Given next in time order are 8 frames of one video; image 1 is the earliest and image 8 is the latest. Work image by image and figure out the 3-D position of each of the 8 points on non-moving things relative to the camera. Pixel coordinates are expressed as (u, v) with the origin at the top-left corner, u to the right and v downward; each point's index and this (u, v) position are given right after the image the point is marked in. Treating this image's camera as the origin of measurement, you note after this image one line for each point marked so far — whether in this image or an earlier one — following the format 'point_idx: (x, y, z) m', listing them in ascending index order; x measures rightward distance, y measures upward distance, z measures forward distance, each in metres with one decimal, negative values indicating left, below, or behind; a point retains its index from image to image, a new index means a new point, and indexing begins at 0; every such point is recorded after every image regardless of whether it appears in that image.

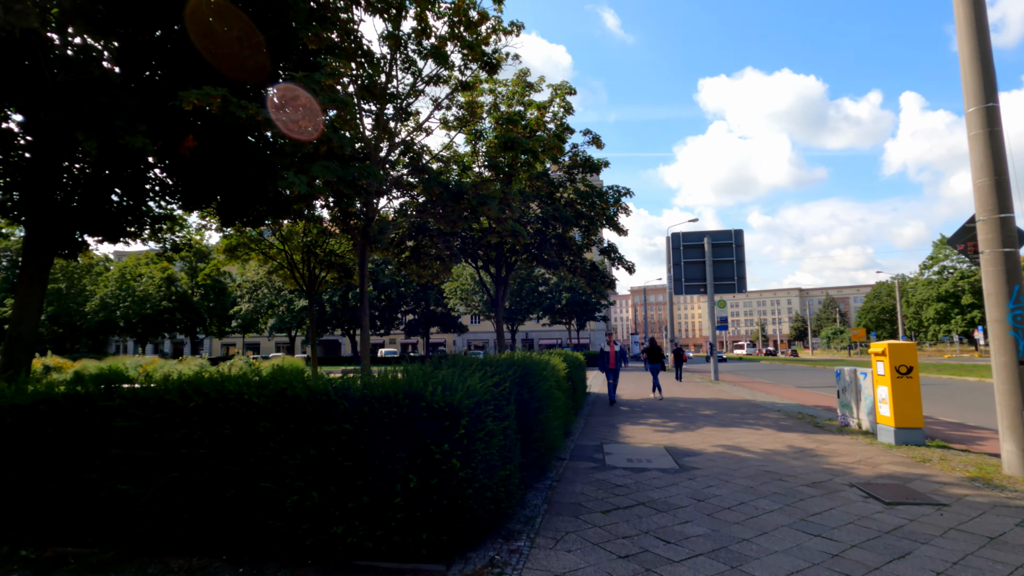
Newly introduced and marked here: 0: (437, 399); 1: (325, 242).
0: (-0.5, -0.7, +3.3) m
1: (-5.3, +1.3, +15.1) m
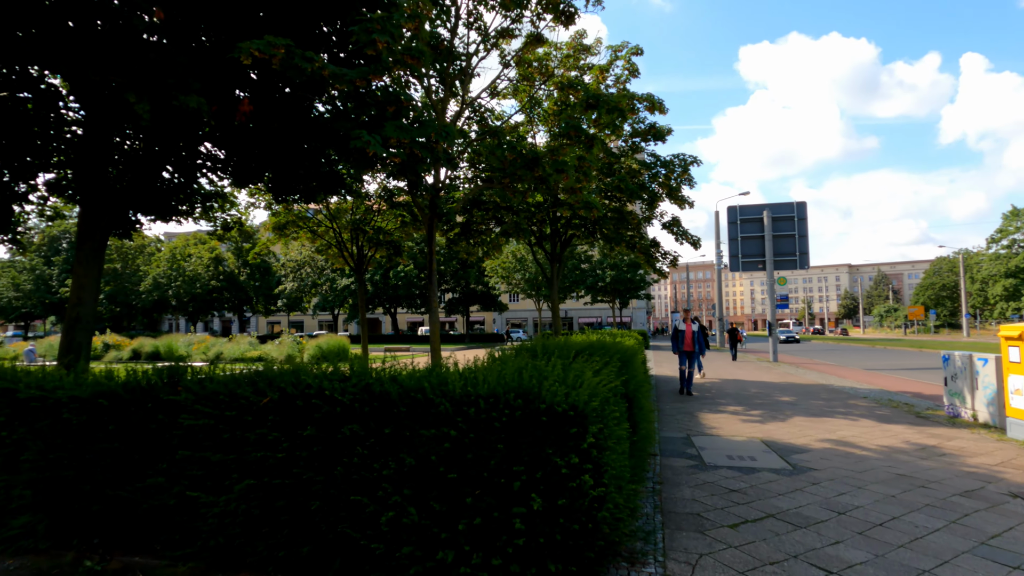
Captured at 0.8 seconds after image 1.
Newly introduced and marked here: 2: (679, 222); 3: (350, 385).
0: (+0.3, -0.6, +2.7) m
1: (-3.9, +1.9, +14.7) m
2: (+4.3, +1.7, +13.7) m
3: (-0.9, -0.6, +3.1) m
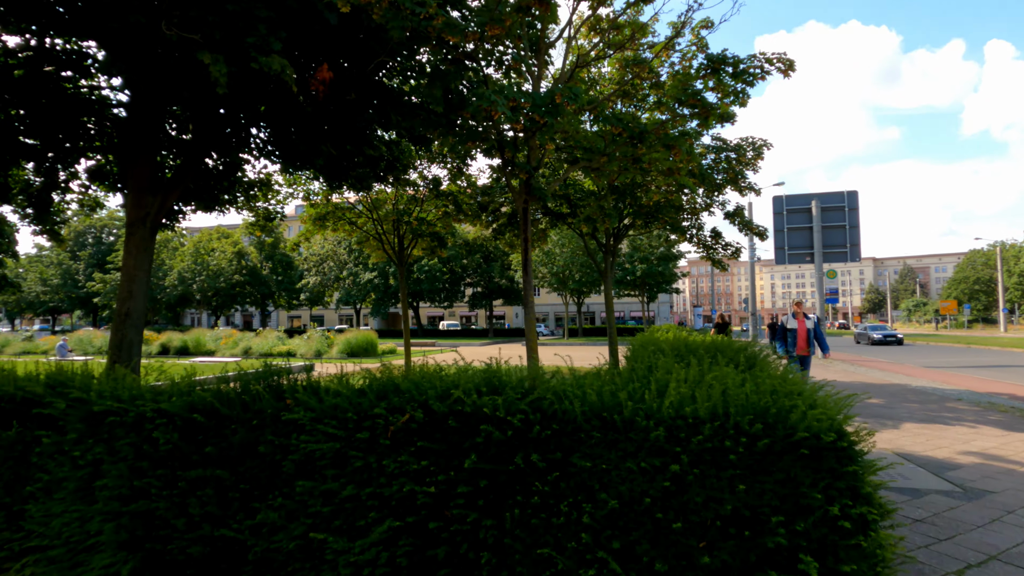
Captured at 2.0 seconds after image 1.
0: (+1.2, -0.5, +2.0) m
1: (-2.6, +2.1, +14.0) m
2: (+5.5, +1.8, +12.8) m
3: (0.0, -0.5, +2.4) m
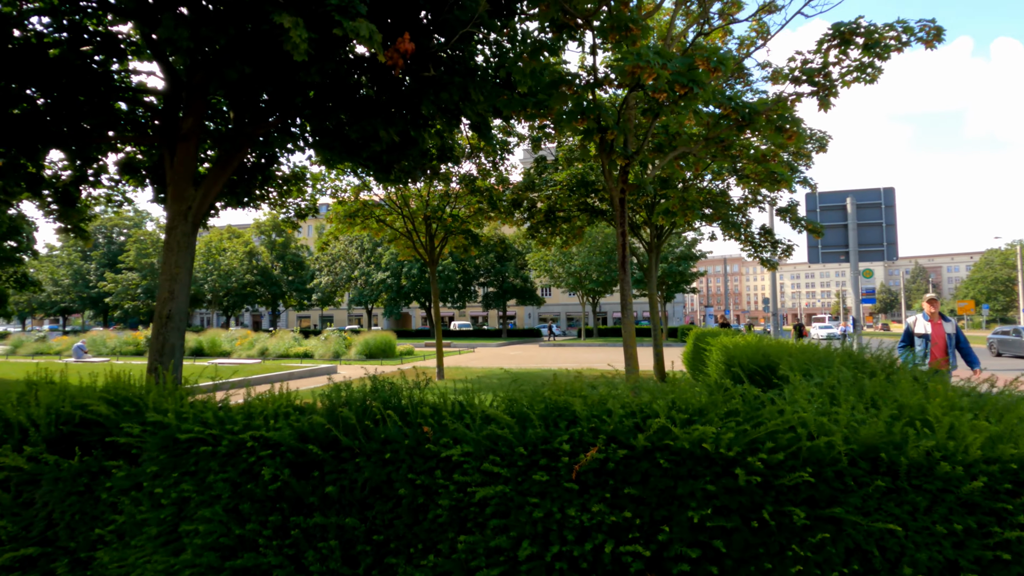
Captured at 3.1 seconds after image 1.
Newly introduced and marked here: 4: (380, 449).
0: (+2.0, -0.5, +1.4) m
1: (-1.7, +2.1, +13.5) m
2: (+6.4, +1.8, +12.2) m
3: (+0.9, -0.5, +1.9) m
4: (-0.5, -0.7, +2.2) m
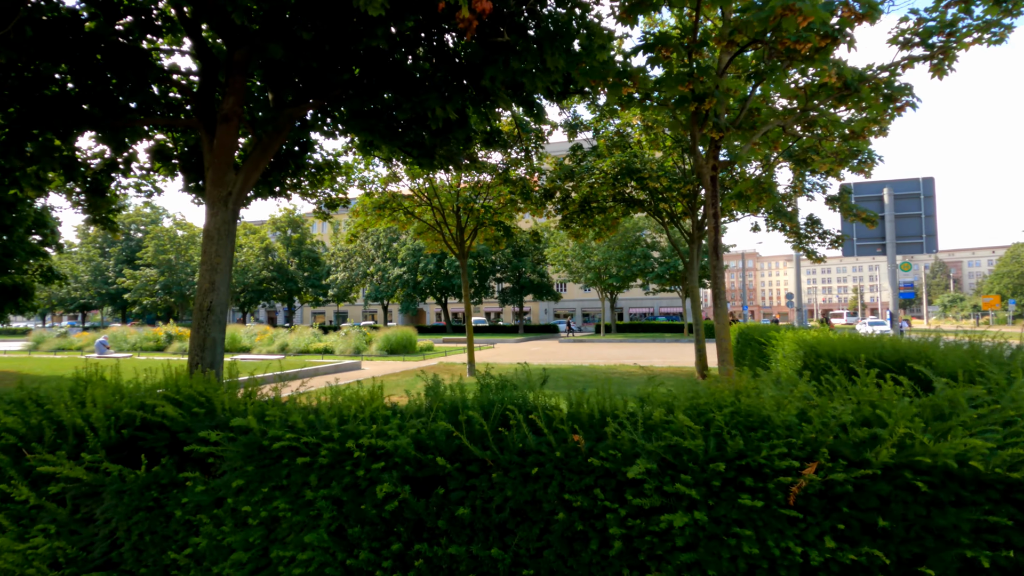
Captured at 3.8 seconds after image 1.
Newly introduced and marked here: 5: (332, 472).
0: (+2.6, -0.5, +1.0) m
1: (-0.9, +2.2, +13.1) m
2: (+7.2, +2.0, +11.6) m
3: (+1.4, -0.4, +1.4) m
4: (0.0, -0.6, +1.8) m
5: (-0.7, -0.7, +2.0) m
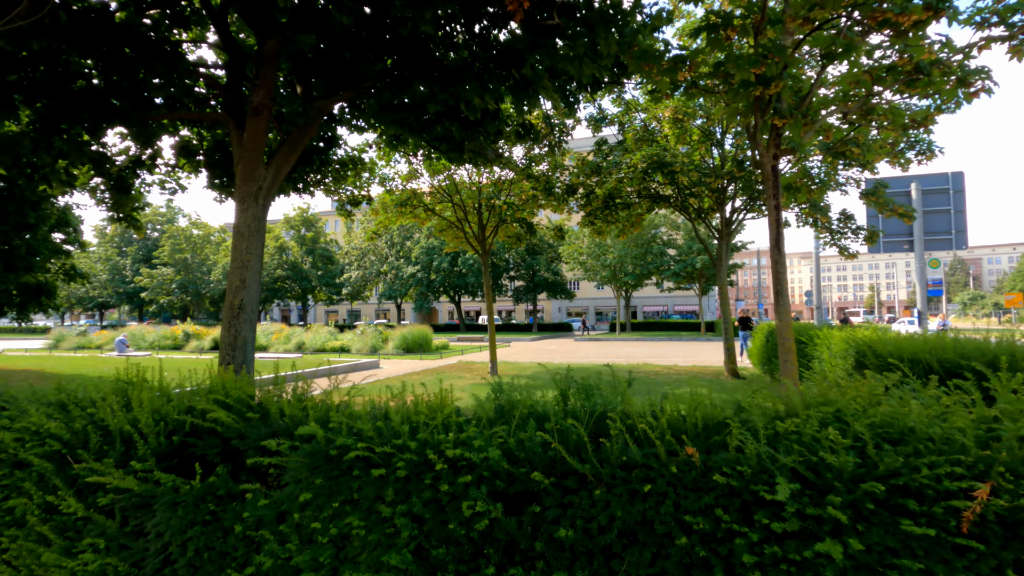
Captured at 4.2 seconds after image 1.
0: (+2.9, -0.4, +0.7) m
1: (-0.3, +2.3, +12.9) m
2: (+7.7, +2.0, +11.3) m
3: (+1.8, -0.4, +1.2) m
4: (+0.4, -0.6, +1.6) m
5: (-0.3, -0.7, +1.8) m
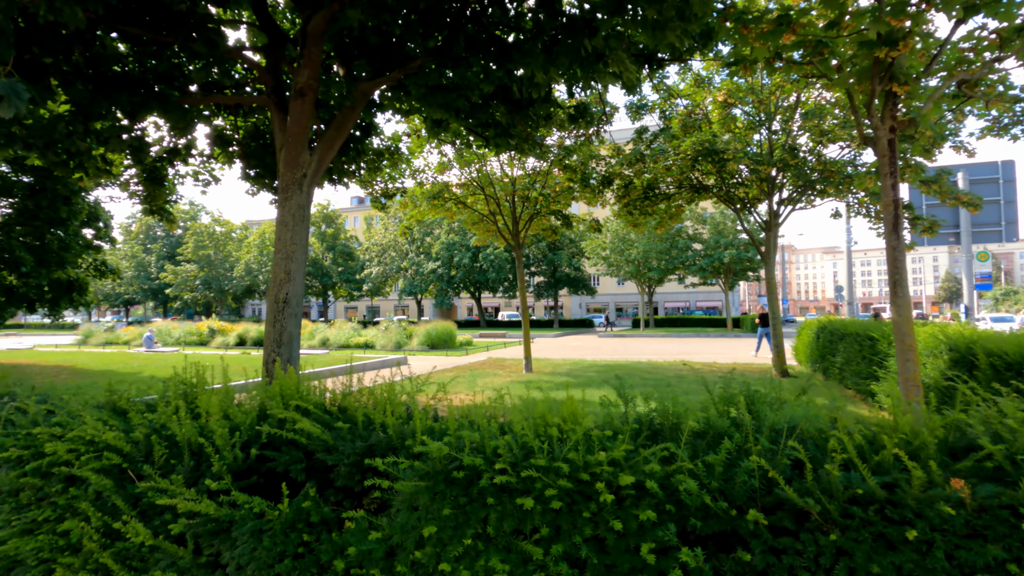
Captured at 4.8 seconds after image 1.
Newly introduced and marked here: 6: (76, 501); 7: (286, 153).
0: (+3.4, -0.4, +0.2) m
1: (+0.5, +2.4, +12.5) m
2: (+8.5, +2.2, +10.6) m
3: (+2.2, -0.4, +0.7) m
4: (+0.9, -0.5, +1.2) m
5: (+0.2, -0.6, +1.4) m
6: (-1.7, -0.8, +2.0) m
7: (-2.3, +1.4, +5.4) m
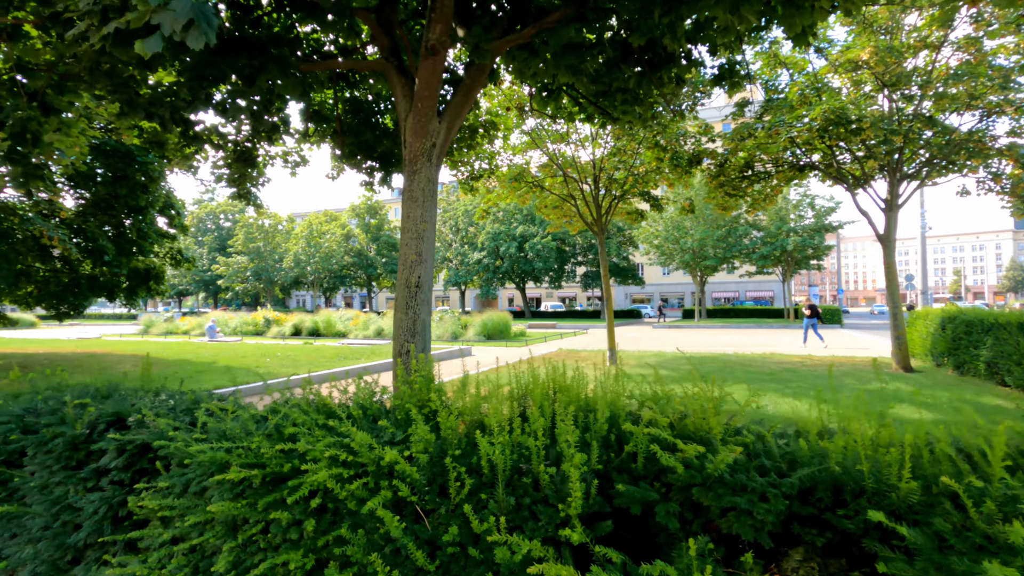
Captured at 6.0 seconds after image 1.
0: (+4.4, -0.3, -0.6) m
1: (+2.3, +2.7, +11.7) m
2: (+10.2, +2.4, +9.4) m
3: (+3.3, -0.3, -0.1) m
4: (+2.0, -0.4, +0.5) m
5: (+1.3, -0.5, +0.8) m
6: (-0.5, -0.7, +1.5) m
7: (-0.9, +1.5, +4.9) m
